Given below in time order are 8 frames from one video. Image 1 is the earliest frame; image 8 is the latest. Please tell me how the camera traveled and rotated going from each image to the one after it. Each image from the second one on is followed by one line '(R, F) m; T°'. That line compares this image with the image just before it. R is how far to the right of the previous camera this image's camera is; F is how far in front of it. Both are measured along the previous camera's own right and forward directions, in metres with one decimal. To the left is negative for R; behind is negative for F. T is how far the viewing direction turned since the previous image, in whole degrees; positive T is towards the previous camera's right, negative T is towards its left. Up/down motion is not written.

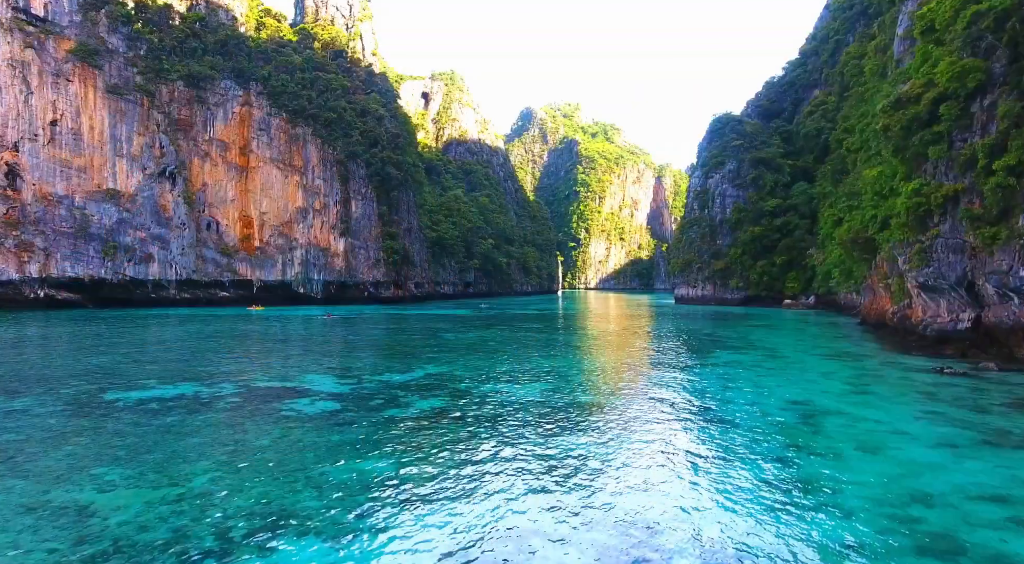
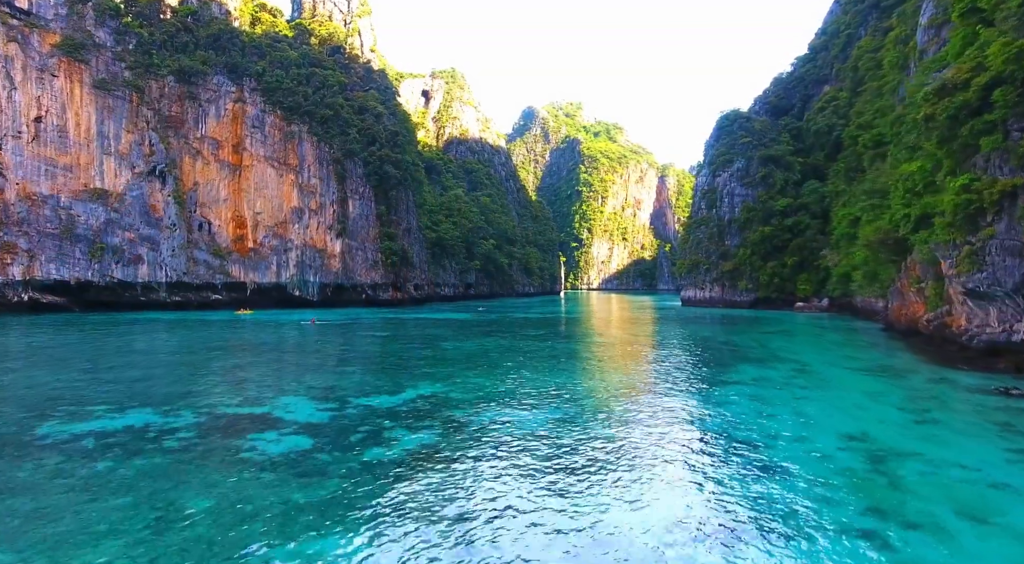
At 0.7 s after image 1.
(0.0, +1.2) m; 0°
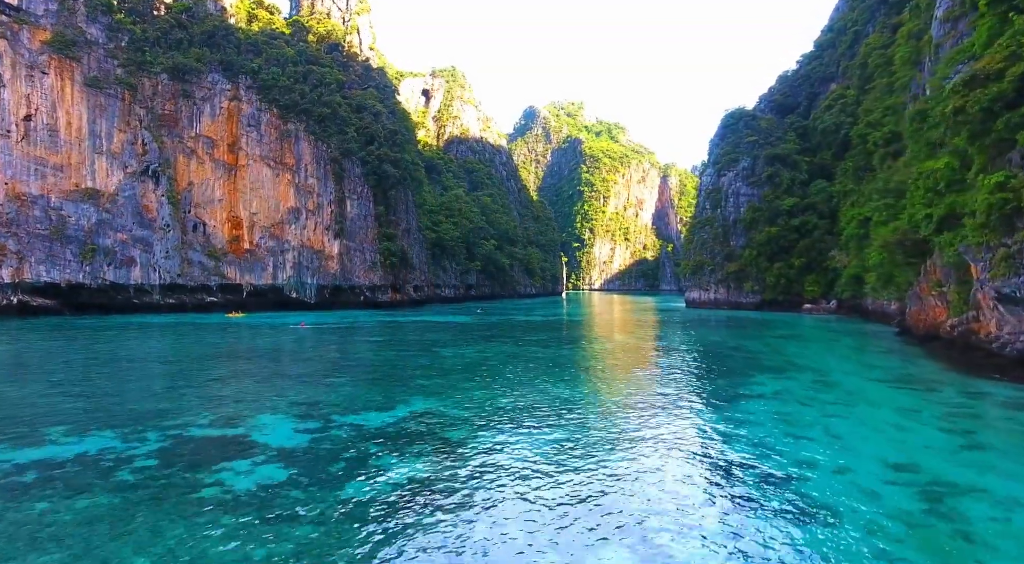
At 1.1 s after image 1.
(0.0, +0.7) m; 0°
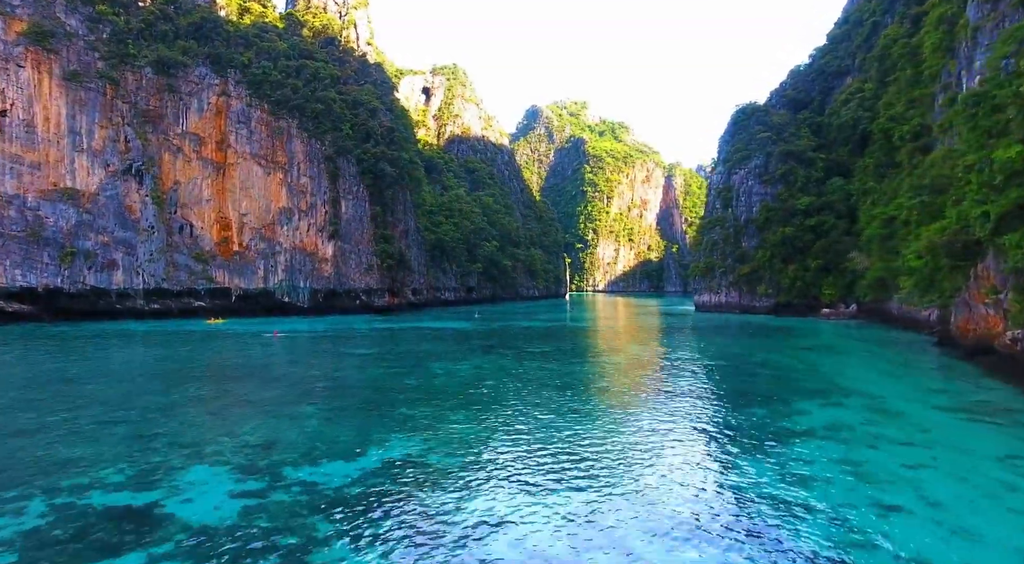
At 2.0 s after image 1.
(0.0, +1.6) m; 0°
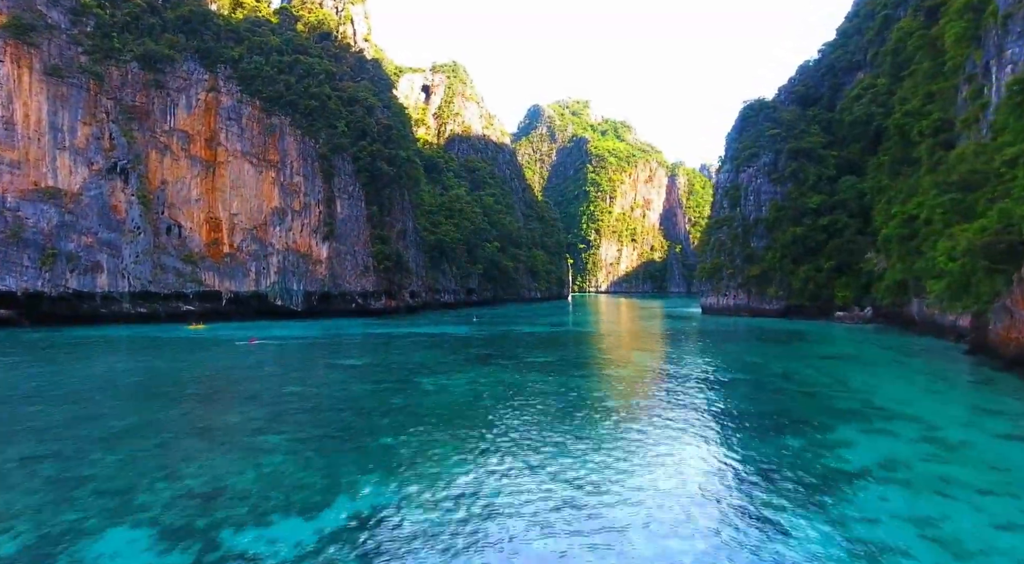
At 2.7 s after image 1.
(+0.1, +1.2) m; 0°
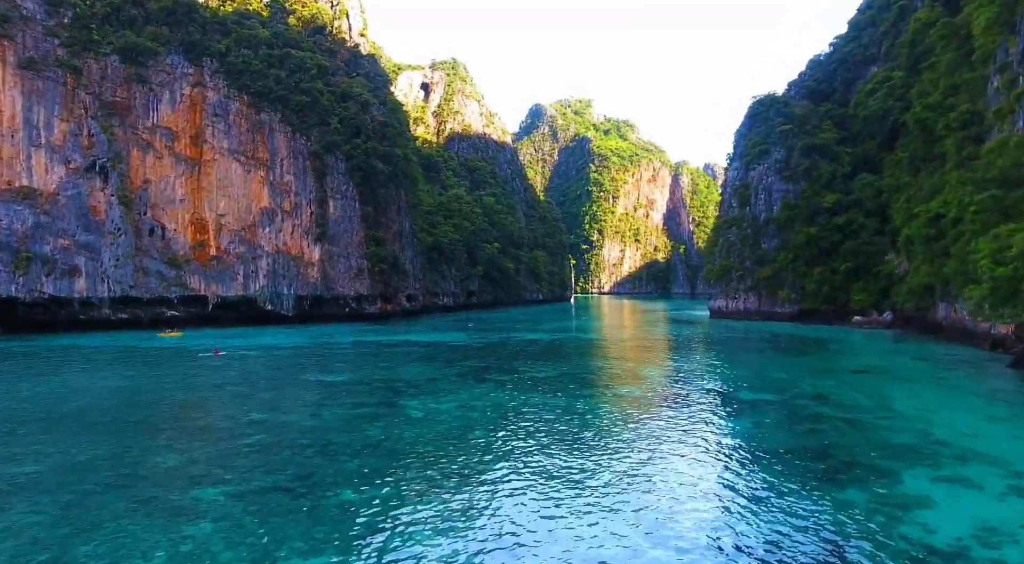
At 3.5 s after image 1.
(+0.1, +1.4) m; 0°
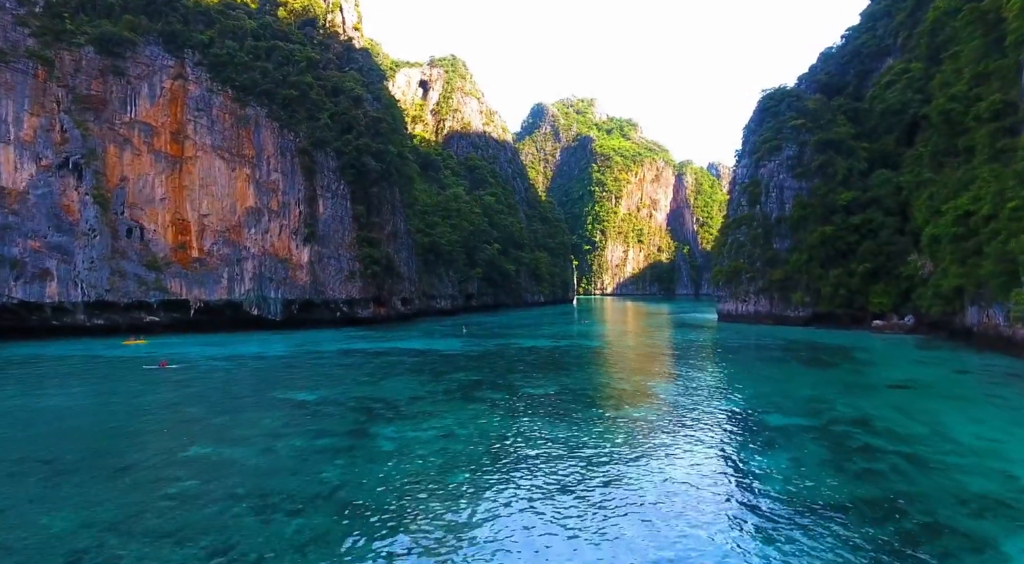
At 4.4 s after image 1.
(+0.2, +1.6) m; 0°
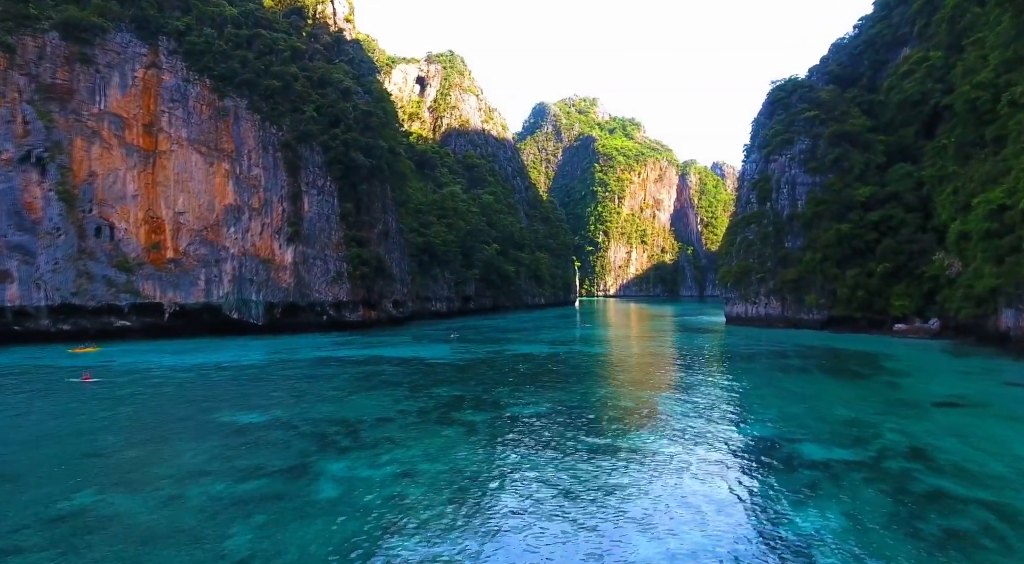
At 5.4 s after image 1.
(+0.3, +1.8) m; 0°
